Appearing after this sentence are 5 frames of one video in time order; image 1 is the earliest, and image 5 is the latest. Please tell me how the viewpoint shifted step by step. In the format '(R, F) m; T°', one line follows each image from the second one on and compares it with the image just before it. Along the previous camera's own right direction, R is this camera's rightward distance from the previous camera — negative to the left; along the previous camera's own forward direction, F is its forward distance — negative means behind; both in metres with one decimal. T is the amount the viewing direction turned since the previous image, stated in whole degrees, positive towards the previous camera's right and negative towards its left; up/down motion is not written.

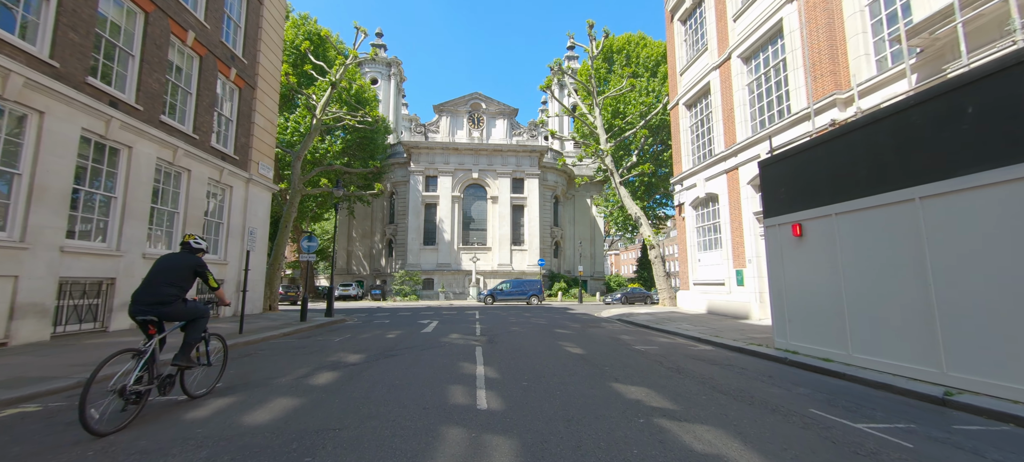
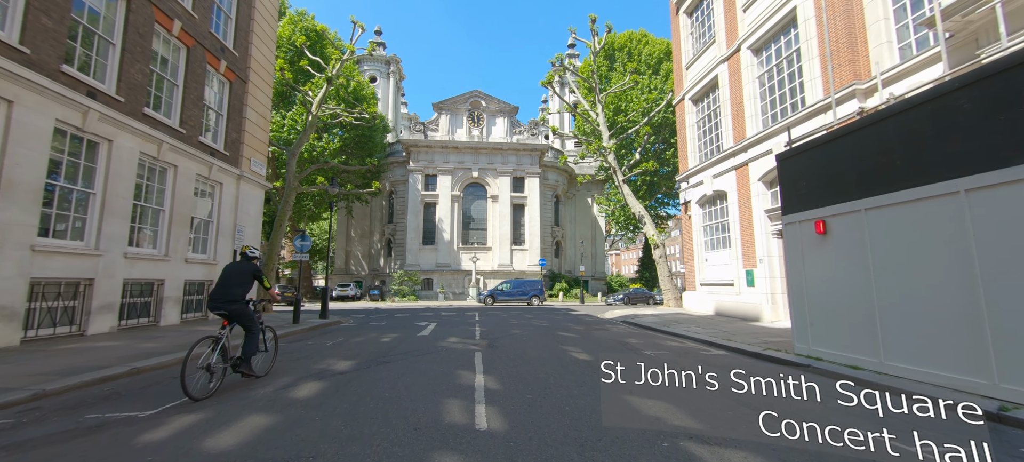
(0.0, +0.6) m; 0°
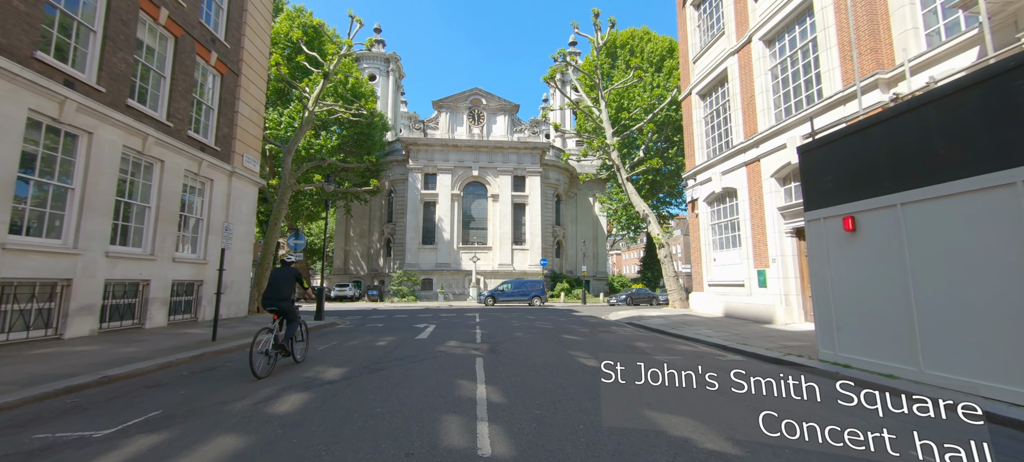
(-0.1, +0.5) m; 0°
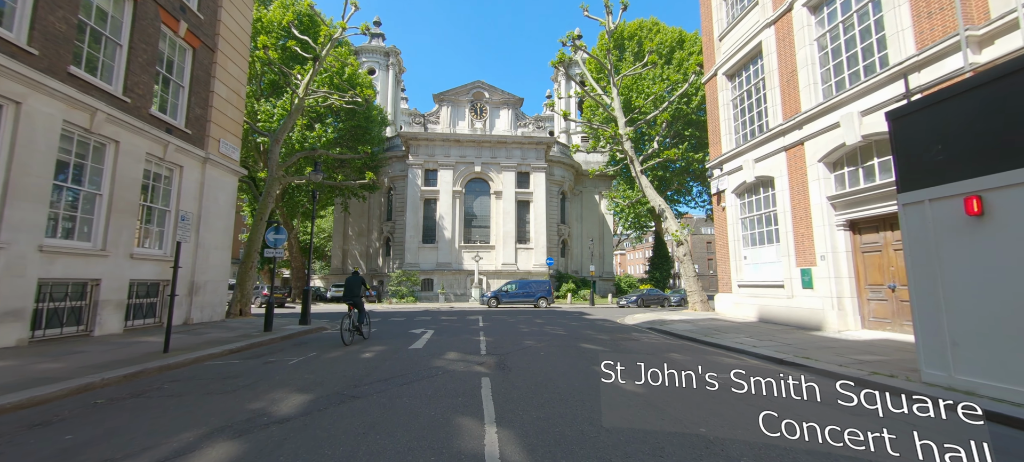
(-0.2, +1.6) m; 0°
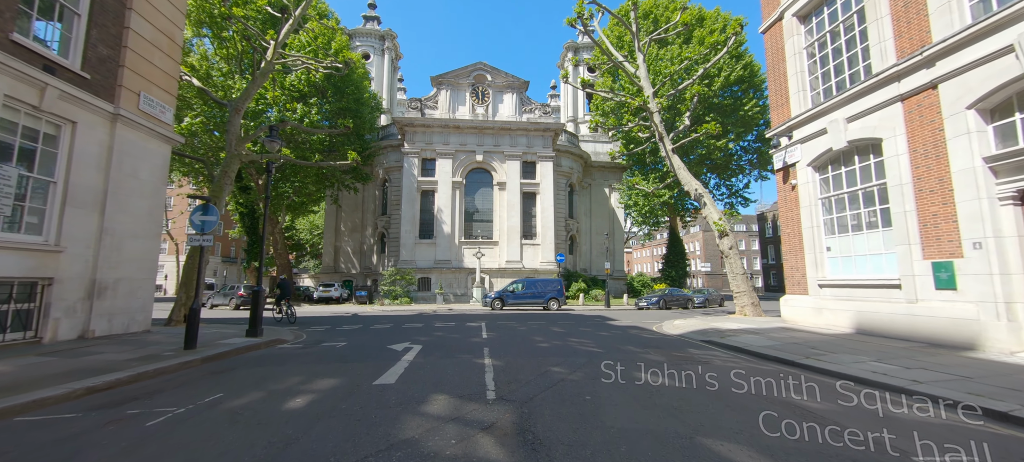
(-0.3, +3.3) m; 0°
